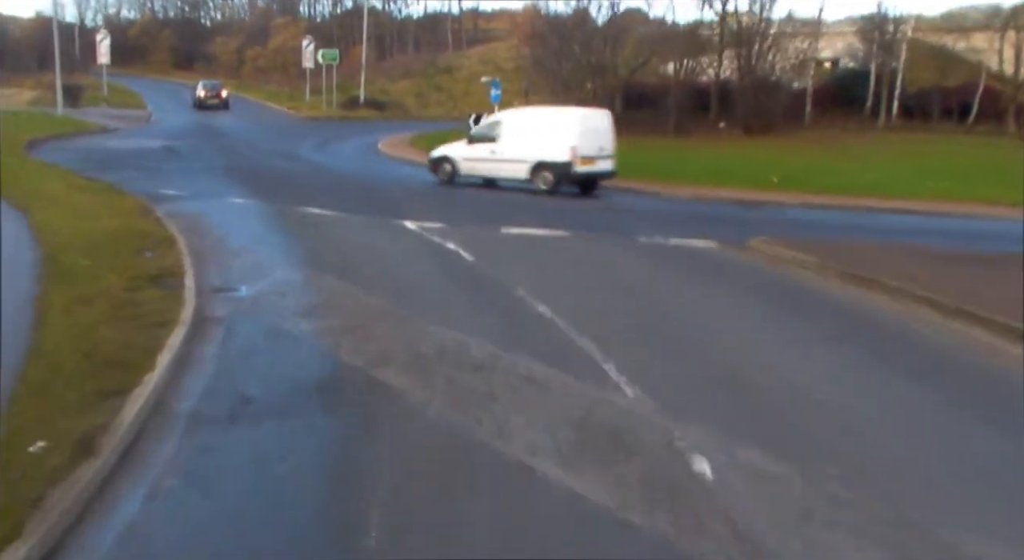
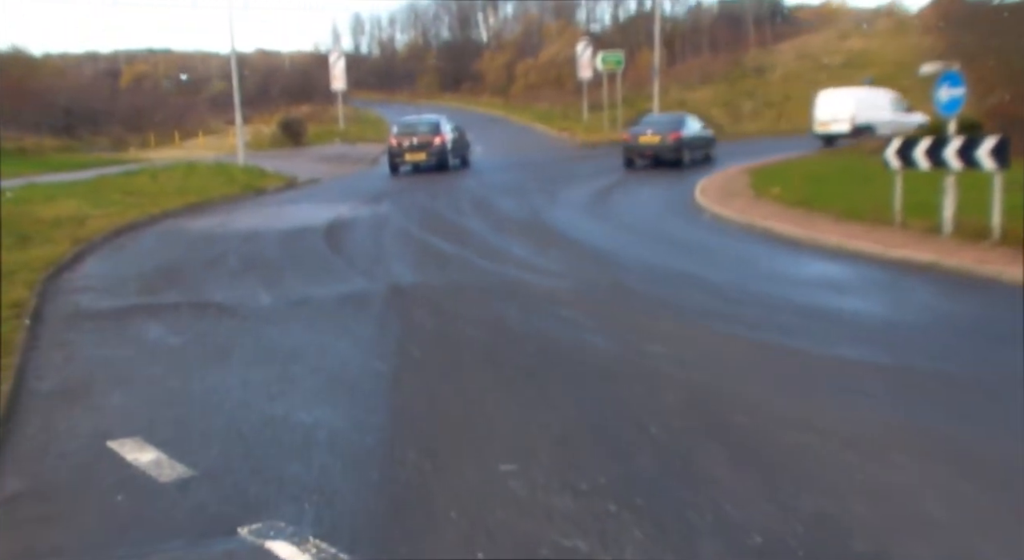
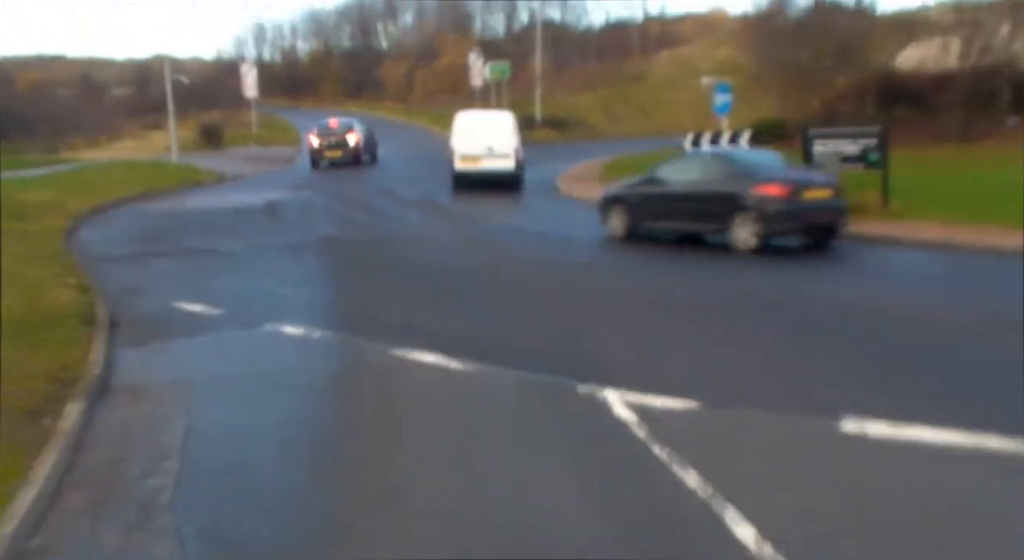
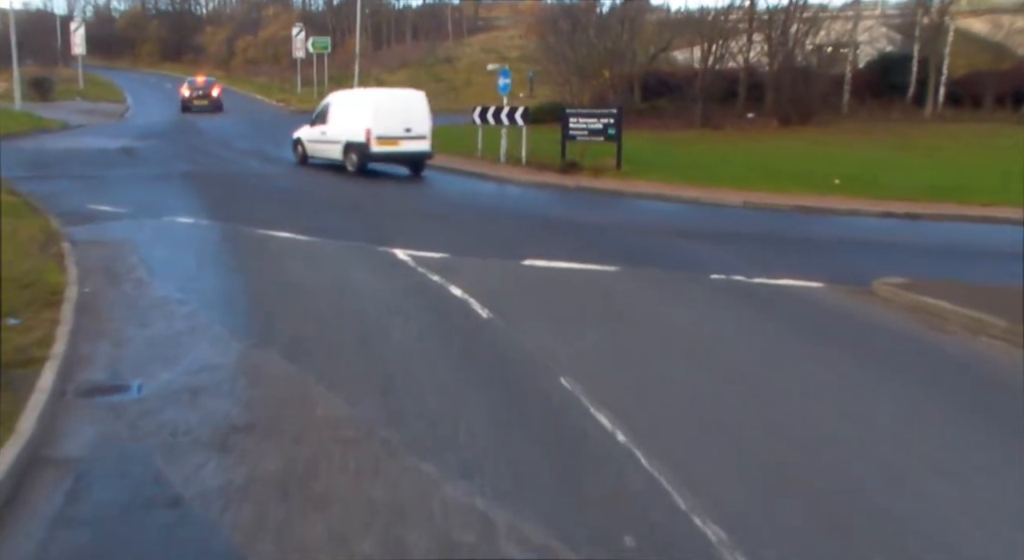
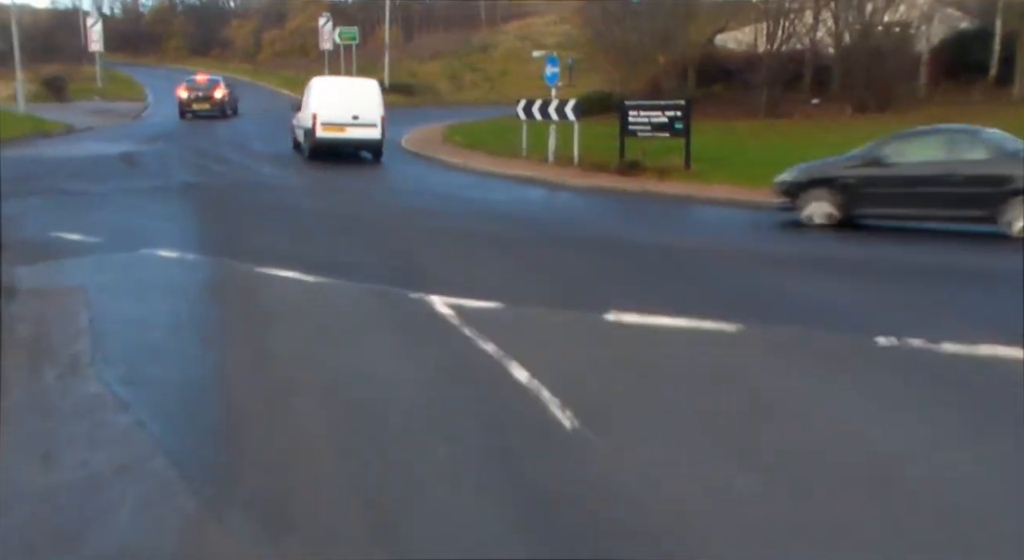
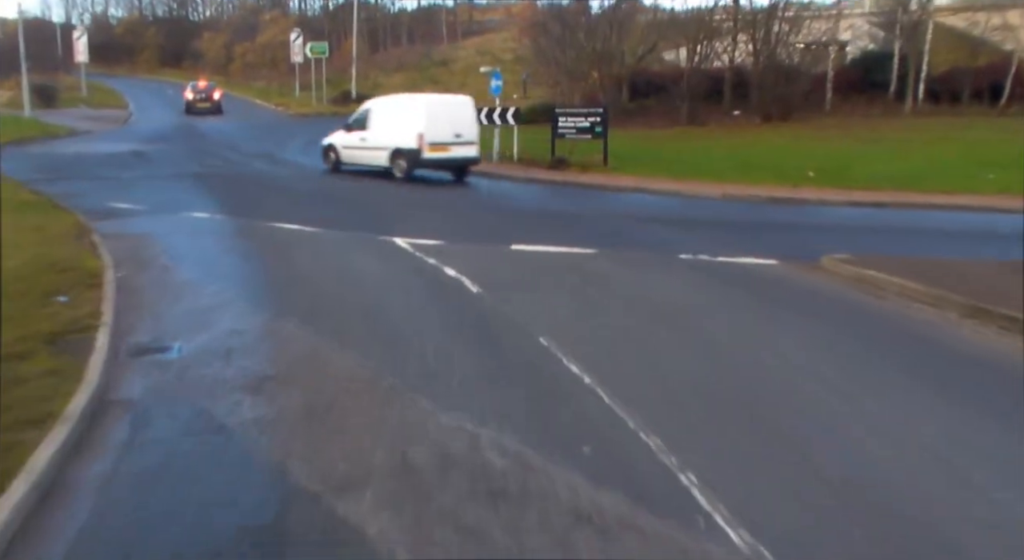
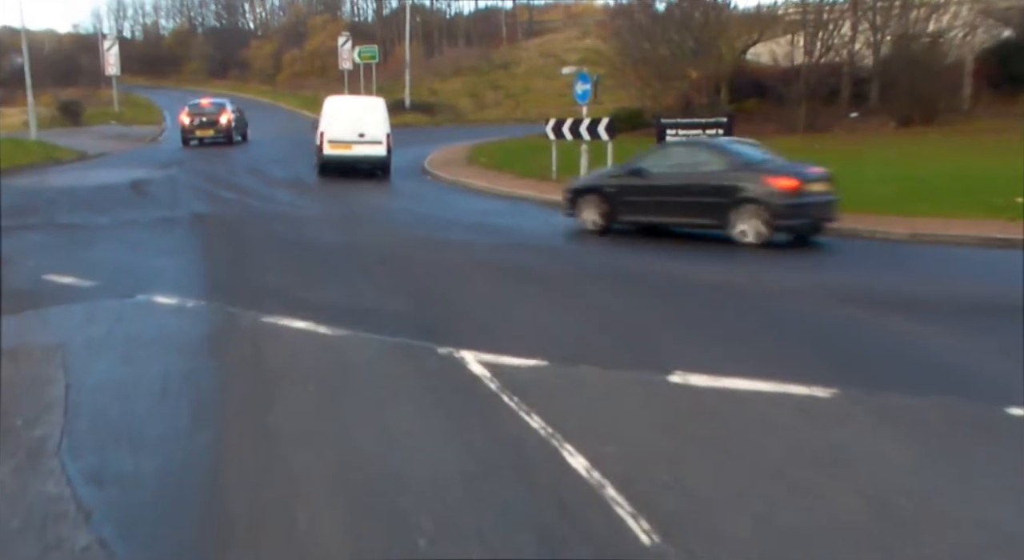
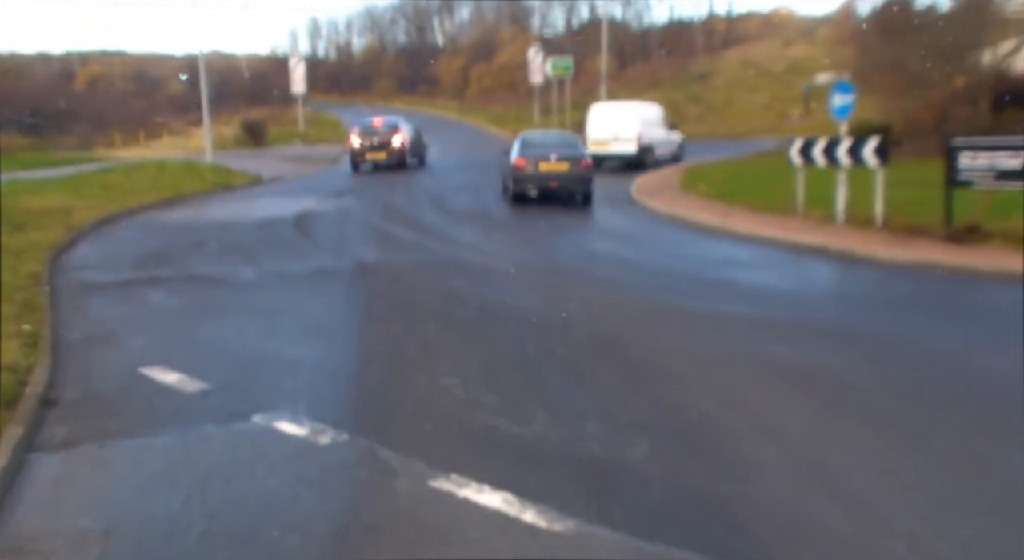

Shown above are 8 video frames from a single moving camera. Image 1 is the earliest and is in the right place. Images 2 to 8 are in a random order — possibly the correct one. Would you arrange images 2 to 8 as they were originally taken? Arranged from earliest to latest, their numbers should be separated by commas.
6, 4, 5, 7, 3, 8, 2
